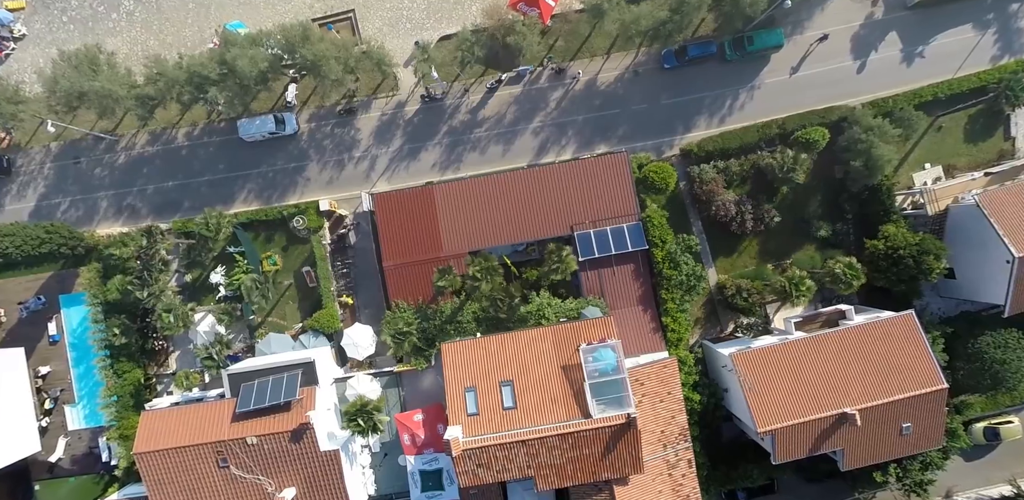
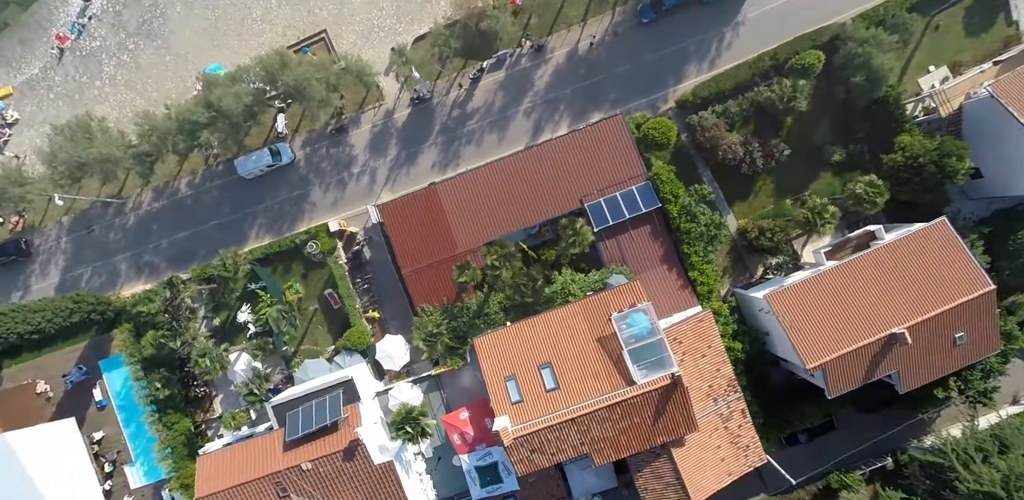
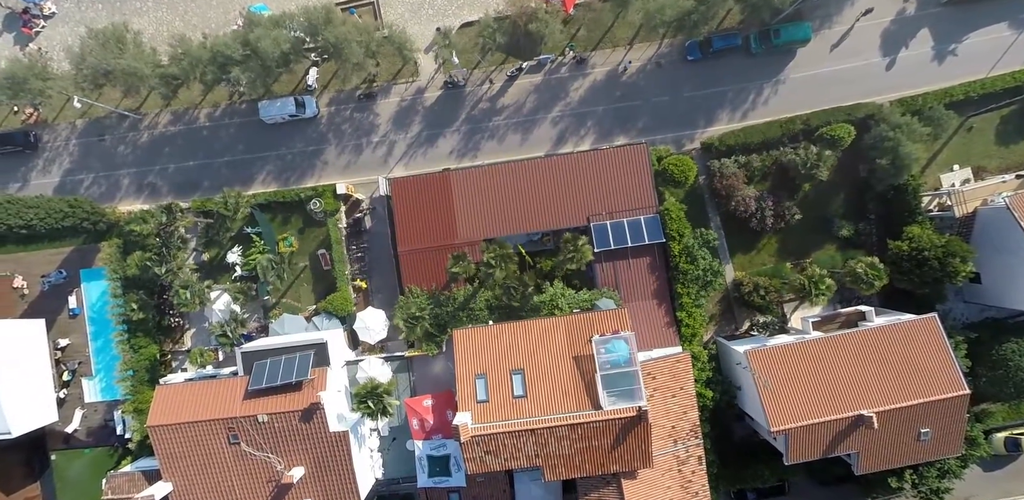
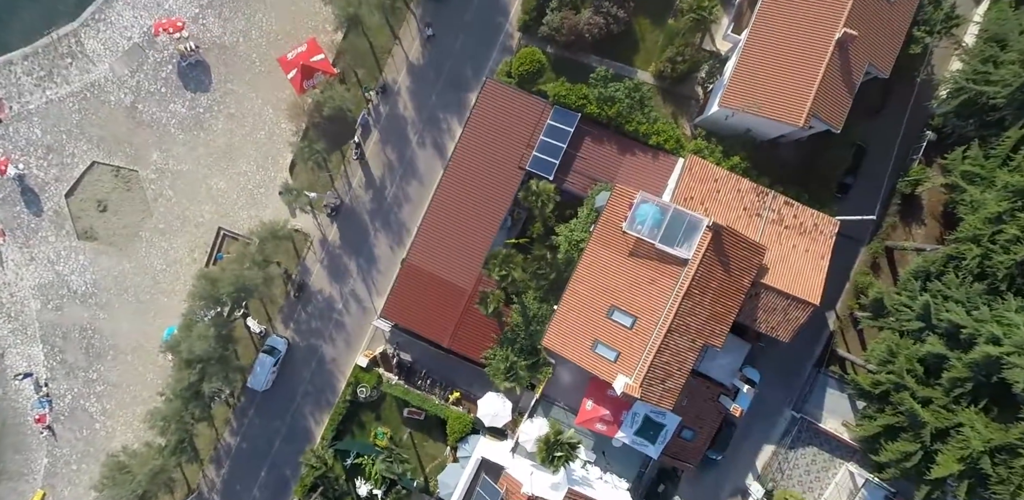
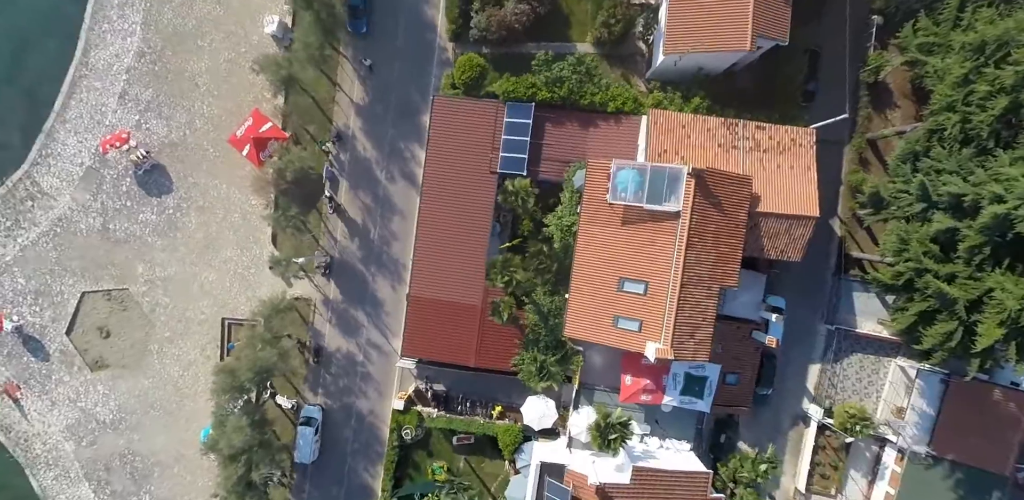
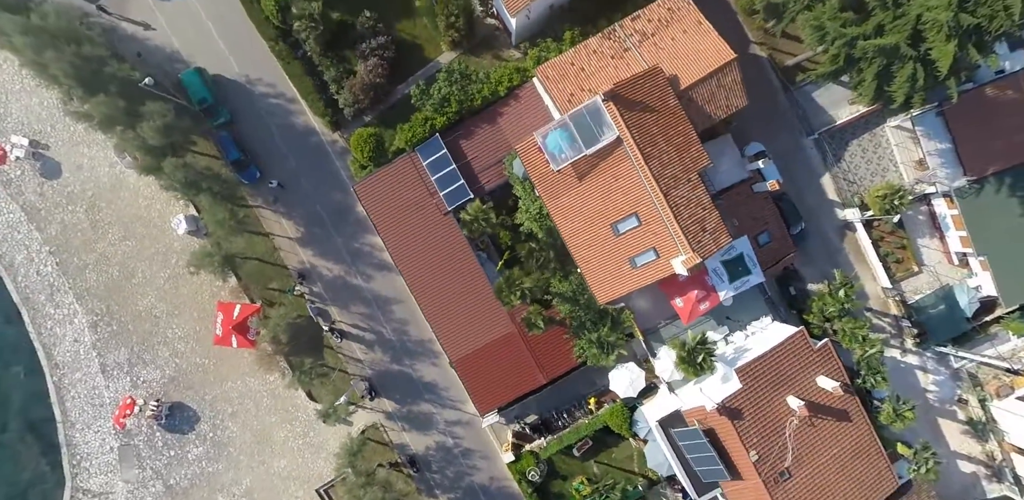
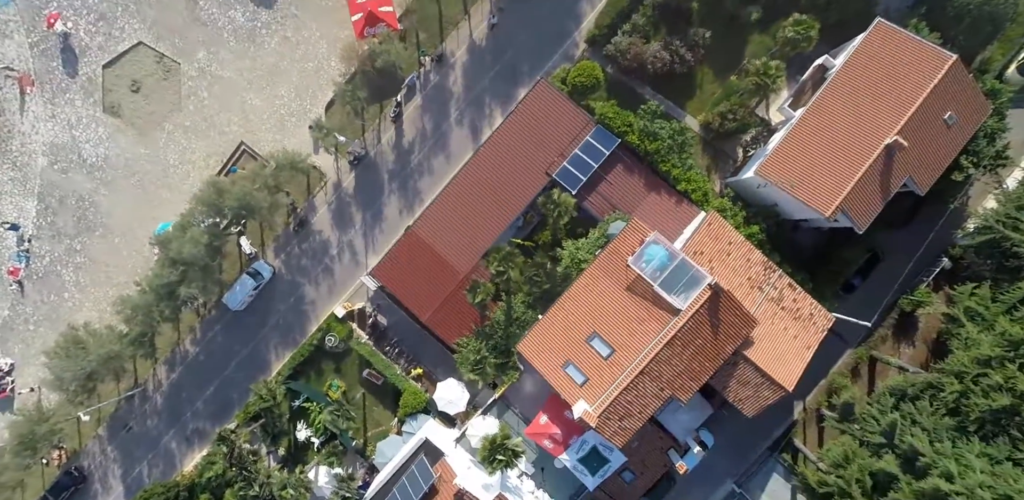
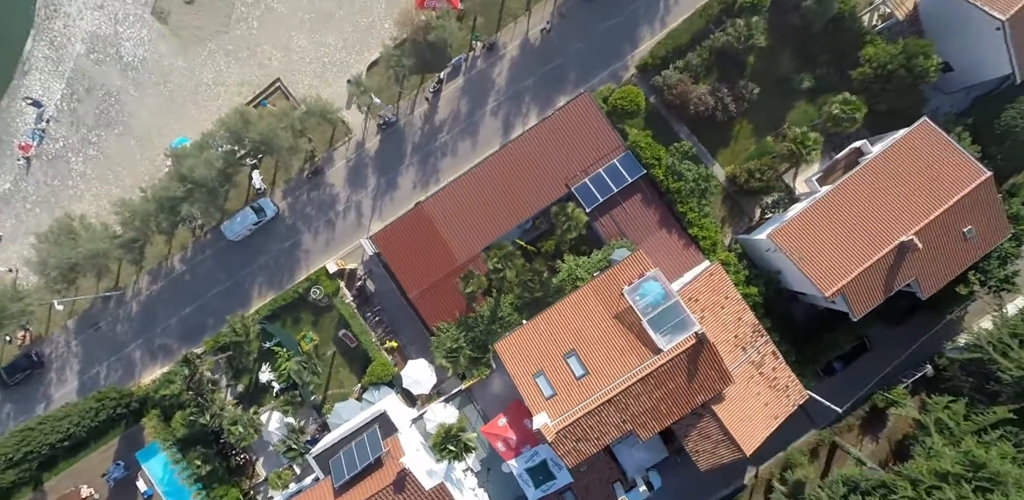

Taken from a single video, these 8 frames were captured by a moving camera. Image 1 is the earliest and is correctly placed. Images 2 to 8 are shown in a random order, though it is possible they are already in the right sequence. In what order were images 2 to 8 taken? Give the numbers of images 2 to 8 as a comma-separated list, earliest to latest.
3, 2, 8, 7, 4, 5, 6
